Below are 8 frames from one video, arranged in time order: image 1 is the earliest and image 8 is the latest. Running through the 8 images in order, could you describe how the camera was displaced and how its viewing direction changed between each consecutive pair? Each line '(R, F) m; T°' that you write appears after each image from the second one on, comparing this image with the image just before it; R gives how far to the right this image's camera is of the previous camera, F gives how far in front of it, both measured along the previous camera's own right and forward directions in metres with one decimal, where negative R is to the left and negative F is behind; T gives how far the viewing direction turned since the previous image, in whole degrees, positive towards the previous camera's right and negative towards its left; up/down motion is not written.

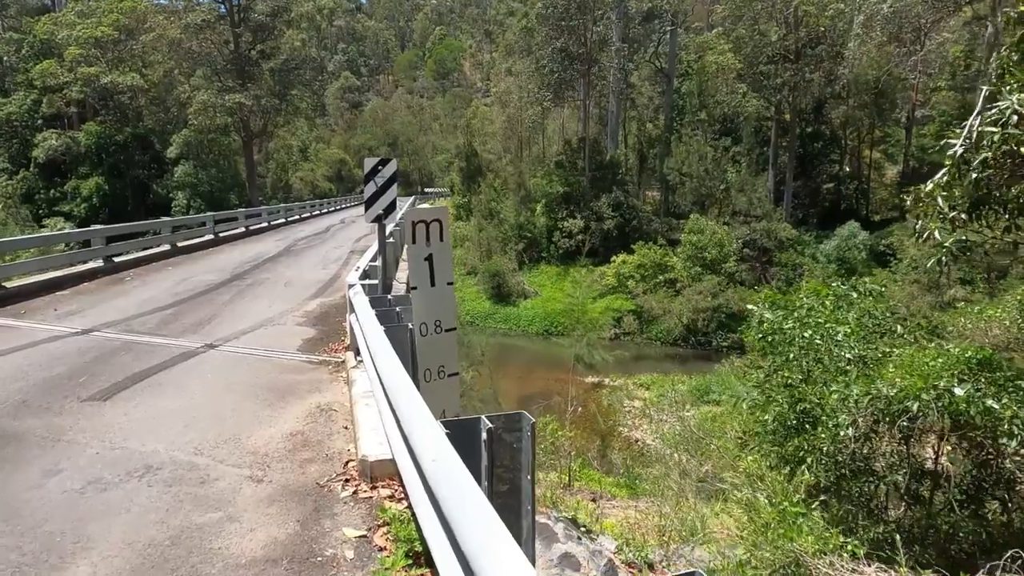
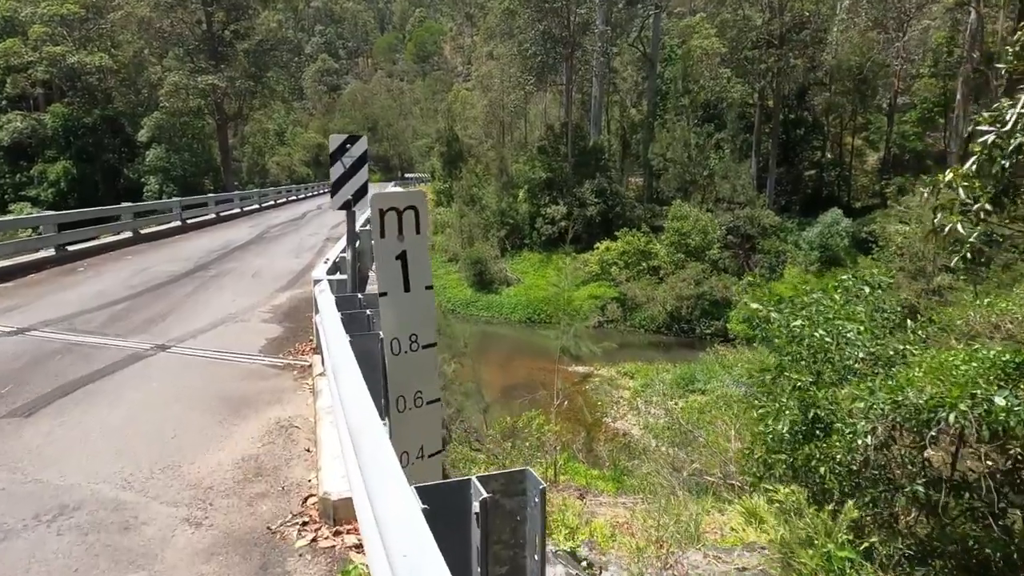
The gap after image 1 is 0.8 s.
(0.0, +0.5) m; +2°
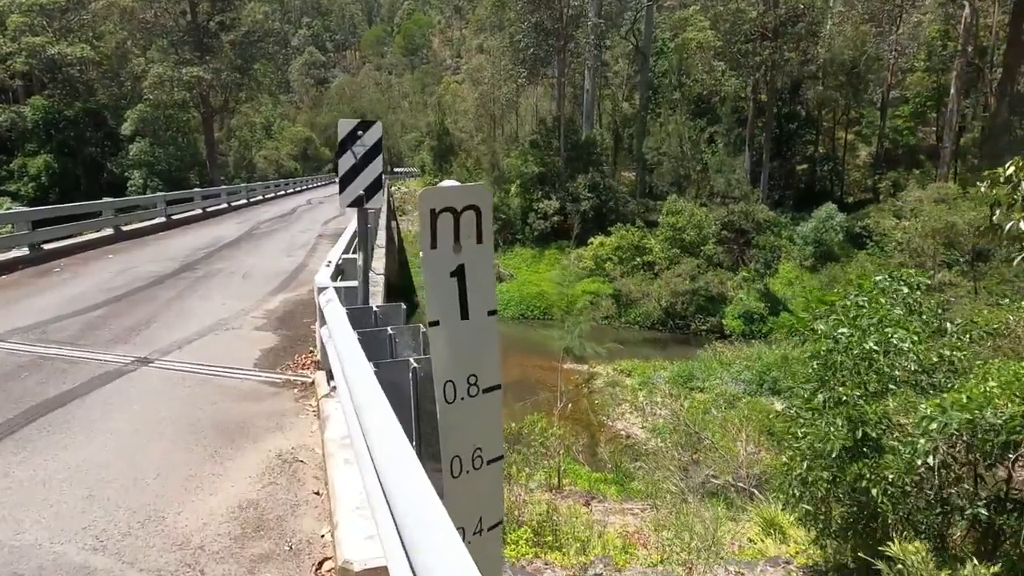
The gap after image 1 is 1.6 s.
(-0.2, +0.5) m; +1°
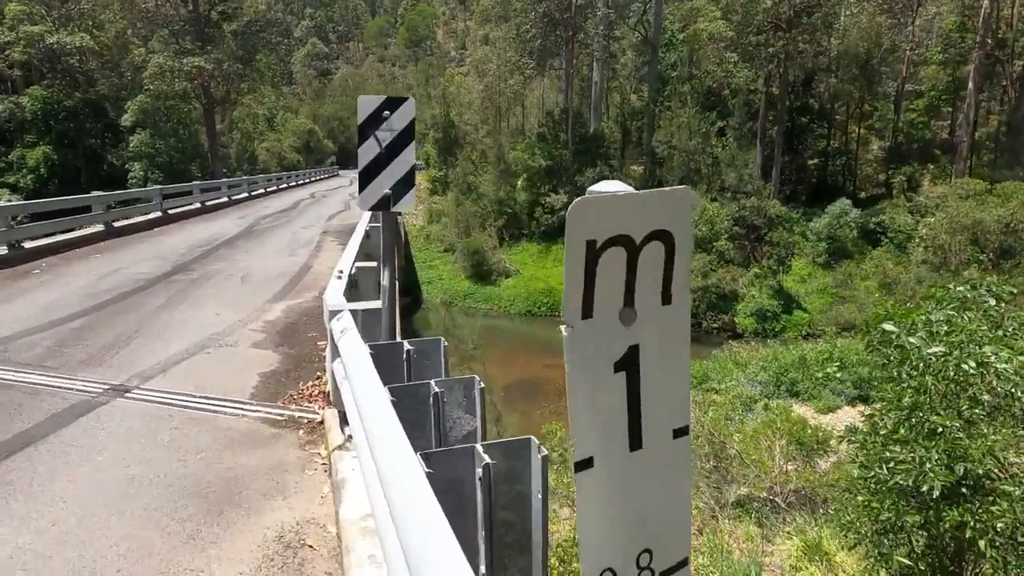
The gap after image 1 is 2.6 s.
(-0.2, +0.7) m; 0°
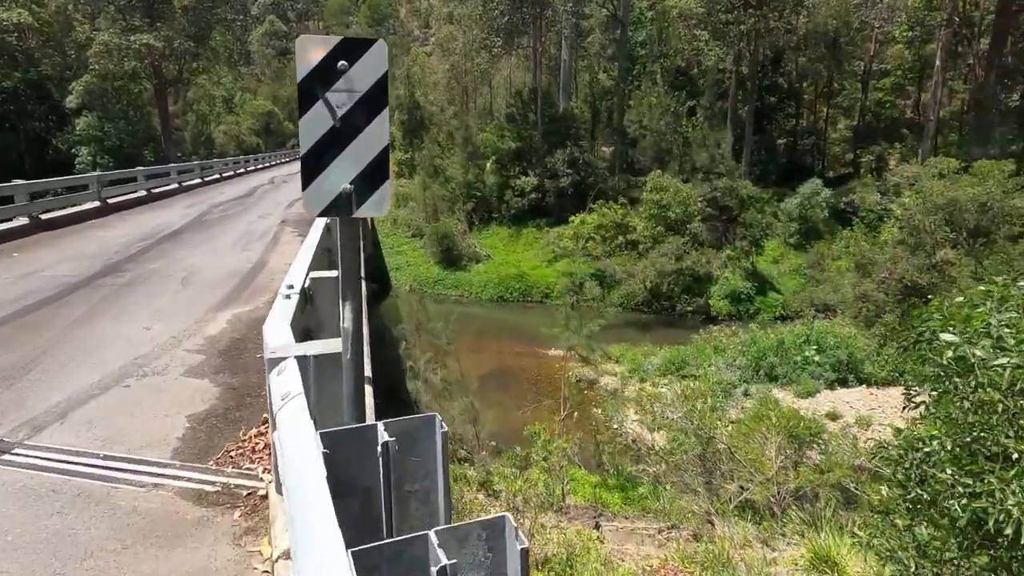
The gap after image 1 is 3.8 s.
(-0.1, +0.8) m; +3°
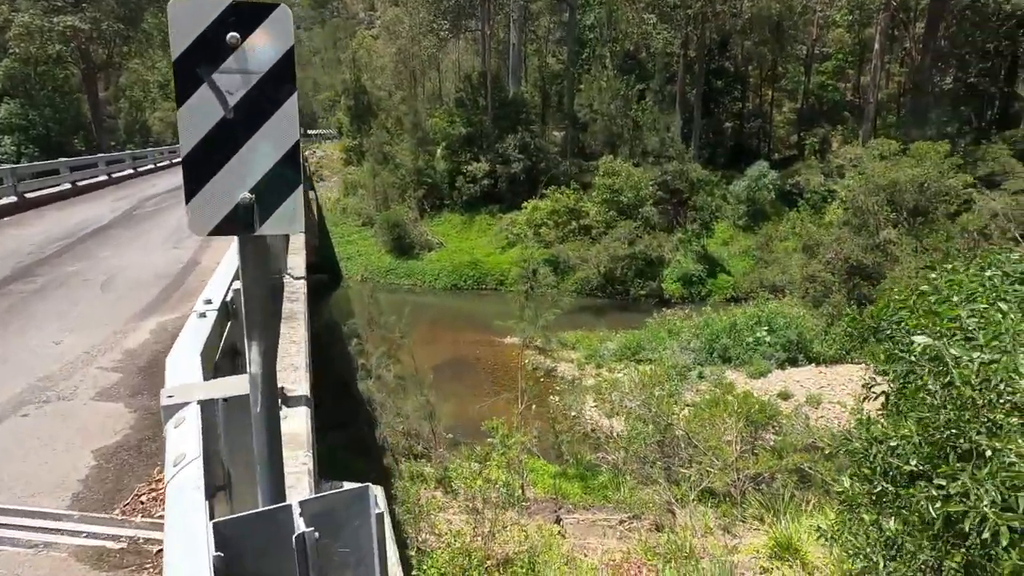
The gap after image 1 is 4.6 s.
(0.0, +0.3) m; +4°
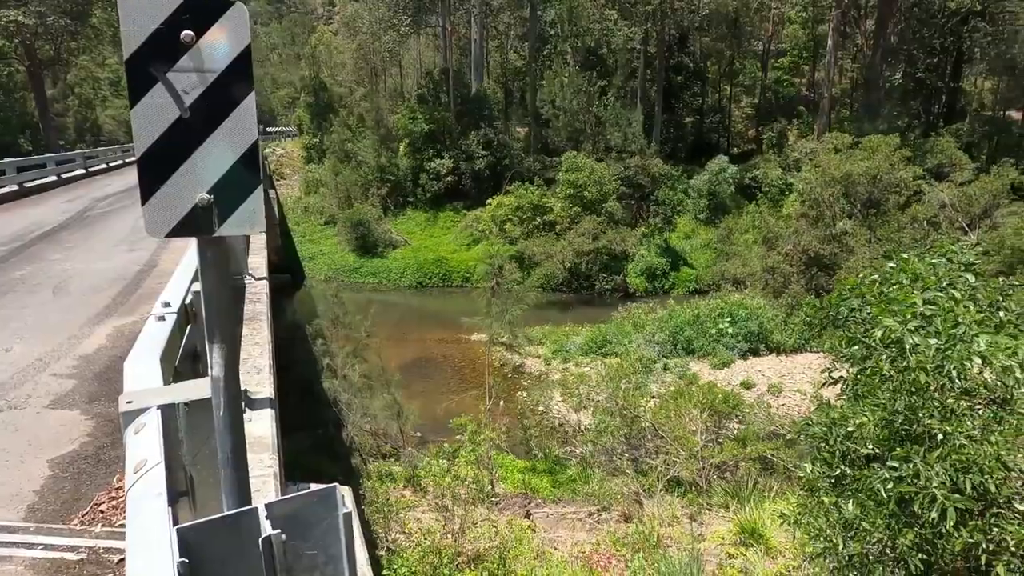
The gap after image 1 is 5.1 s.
(0.0, 0.0) m; +3°
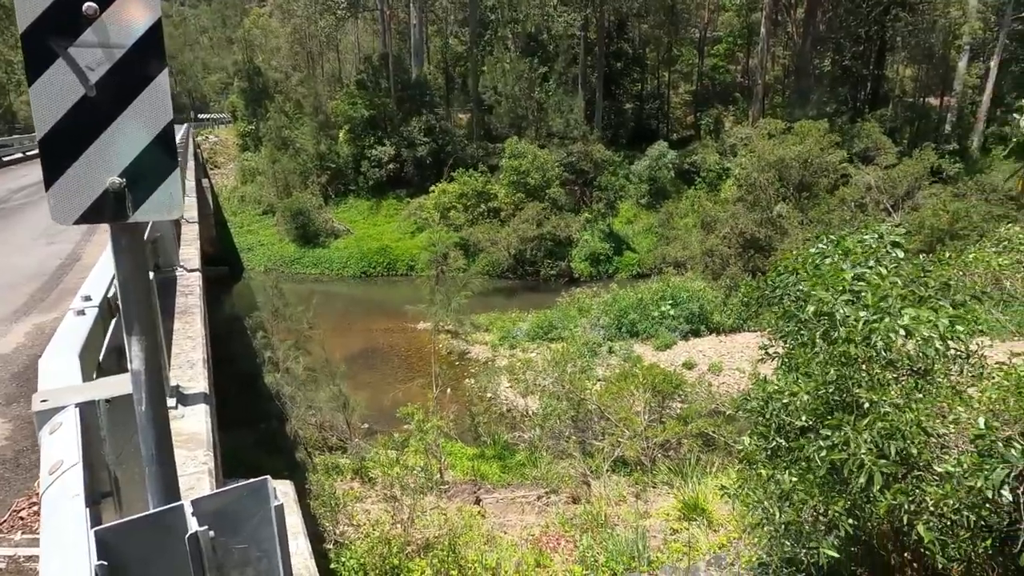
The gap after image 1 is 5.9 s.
(0.0, 0.0) m; +5°
